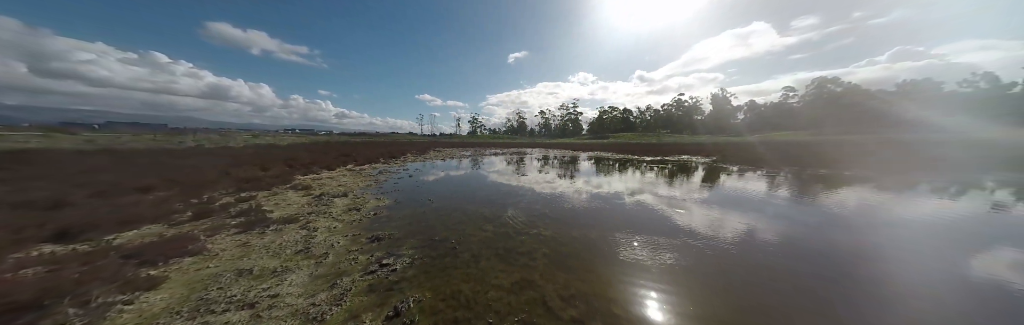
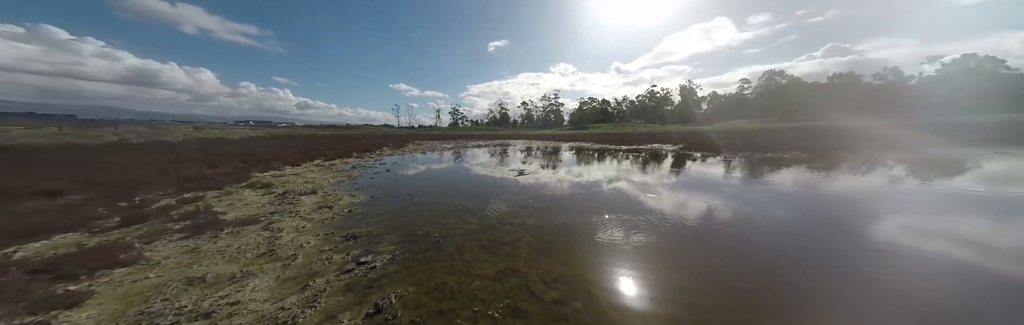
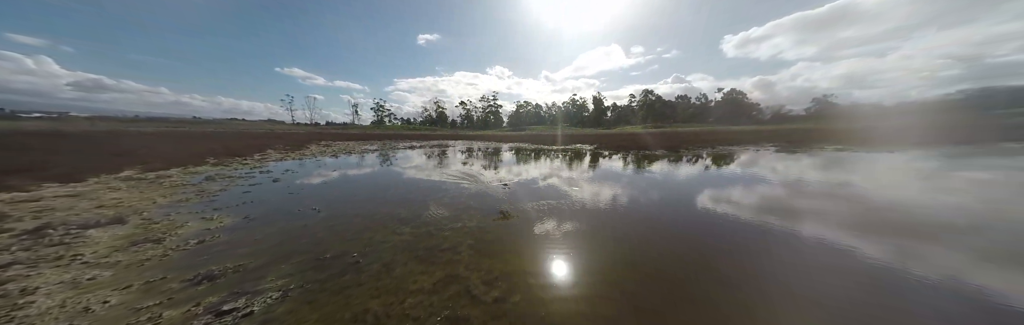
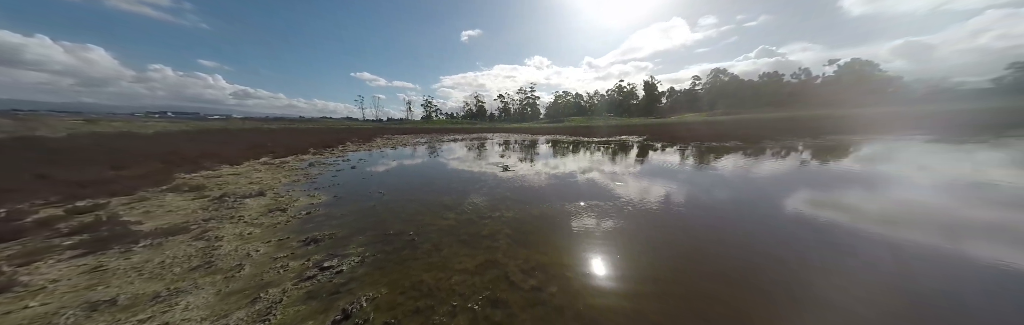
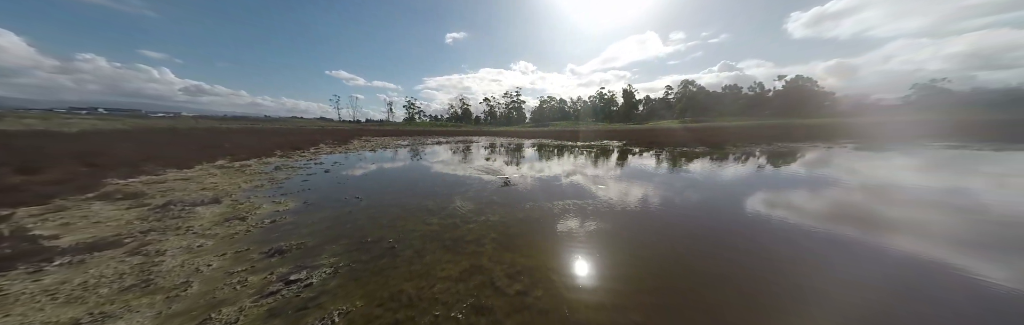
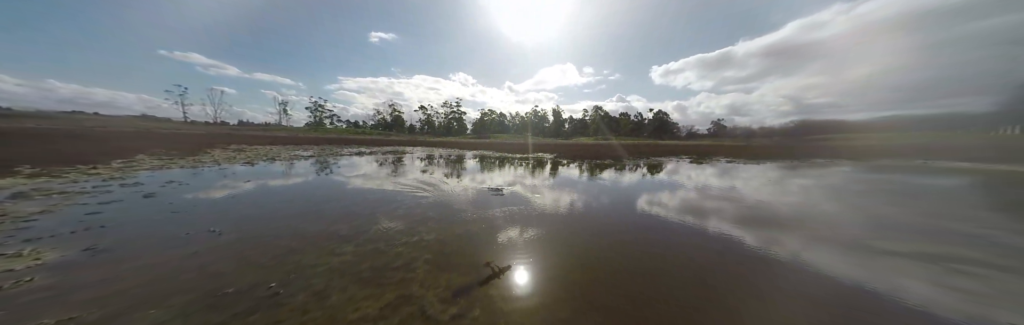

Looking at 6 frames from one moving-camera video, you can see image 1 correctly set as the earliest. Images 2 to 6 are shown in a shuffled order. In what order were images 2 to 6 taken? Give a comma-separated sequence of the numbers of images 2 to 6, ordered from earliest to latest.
2, 4, 5, 3, 6
